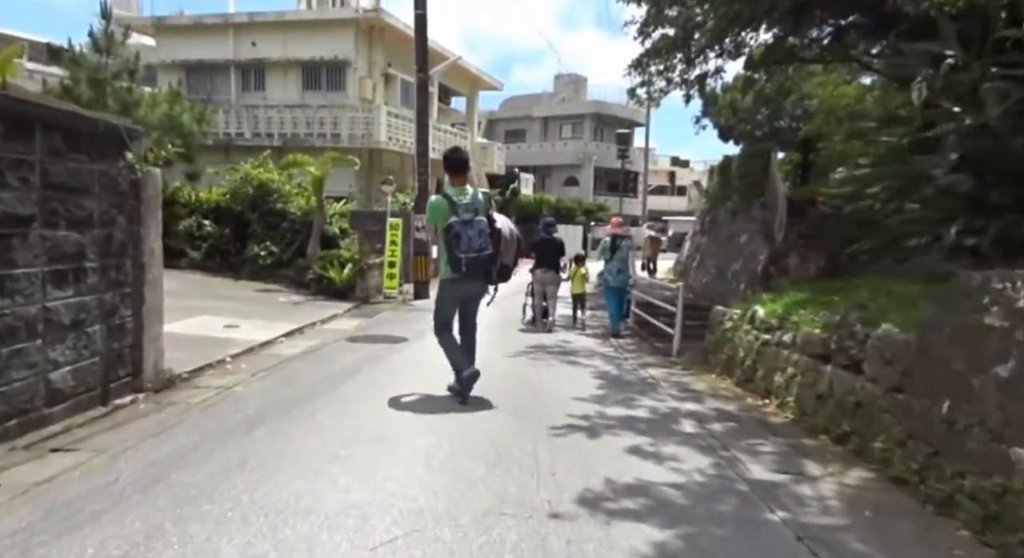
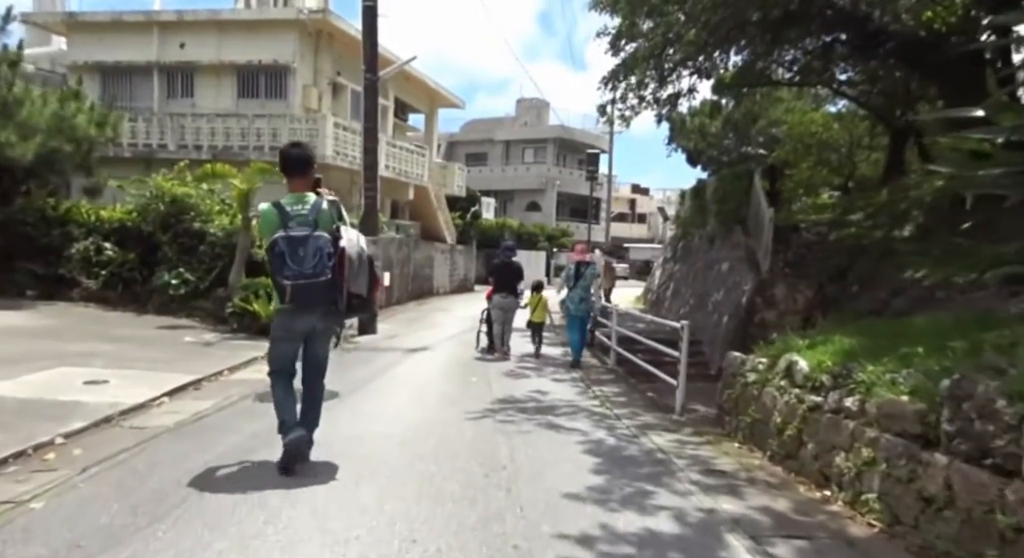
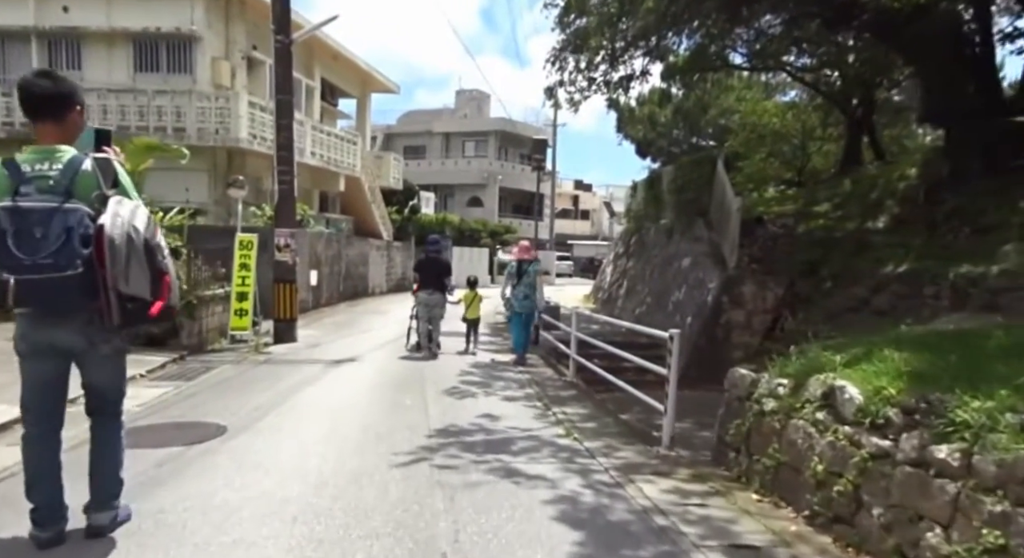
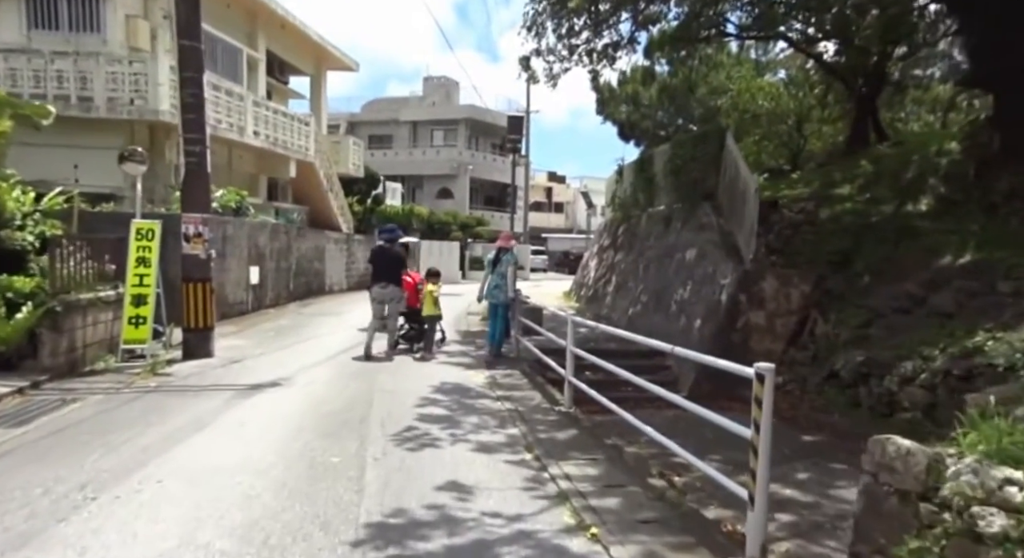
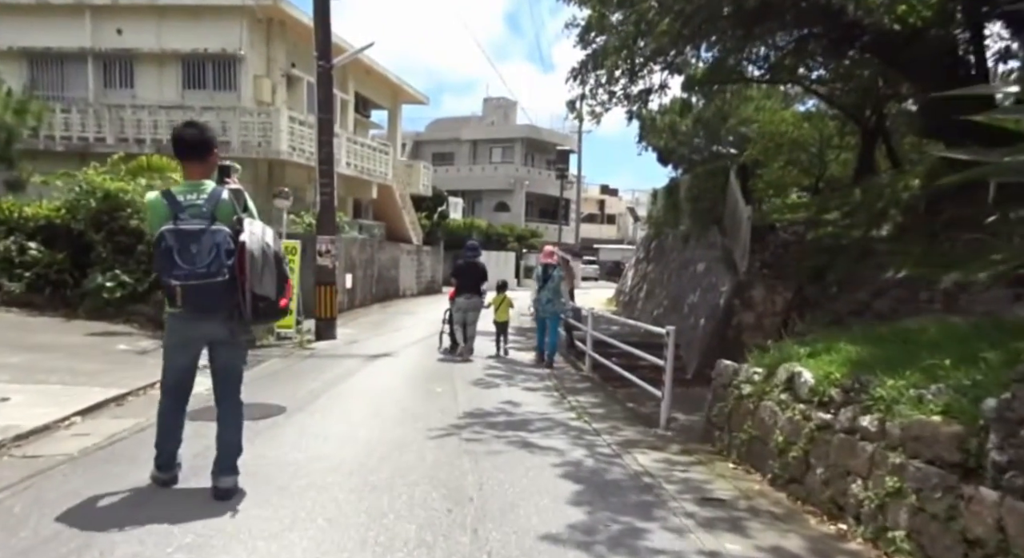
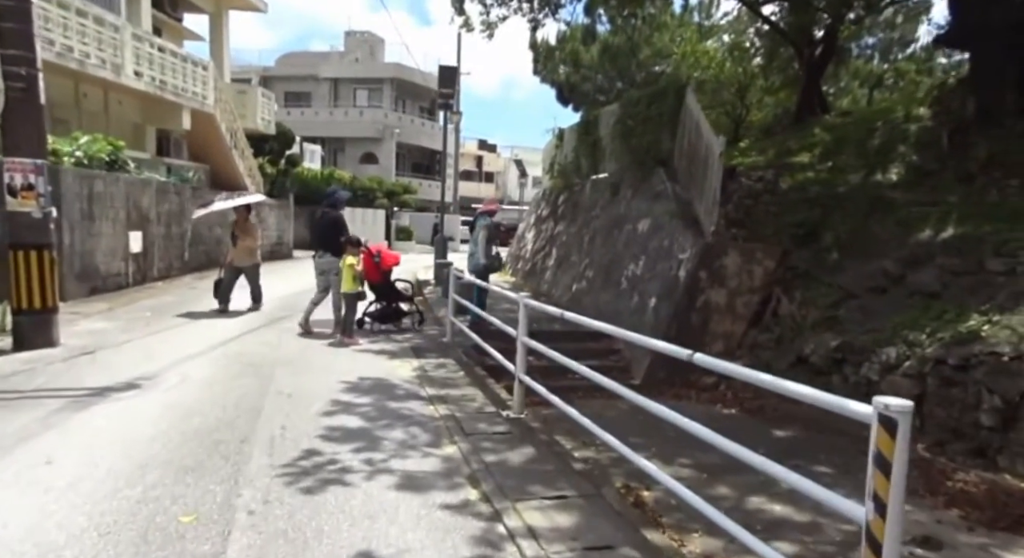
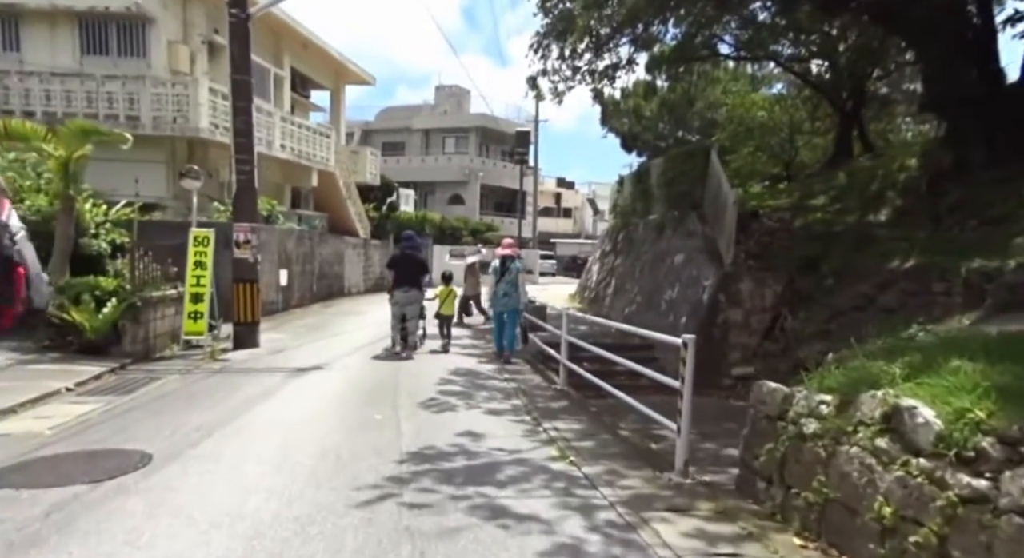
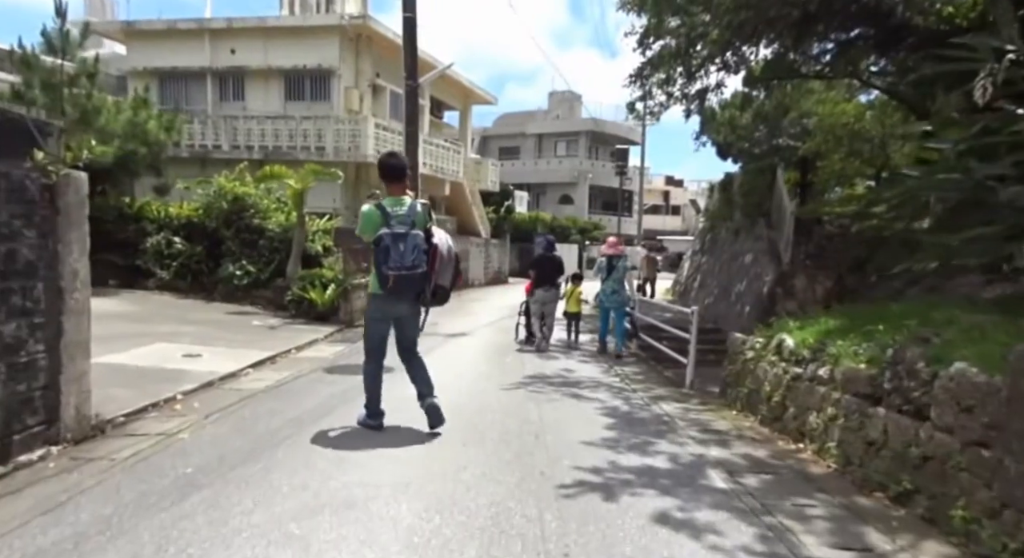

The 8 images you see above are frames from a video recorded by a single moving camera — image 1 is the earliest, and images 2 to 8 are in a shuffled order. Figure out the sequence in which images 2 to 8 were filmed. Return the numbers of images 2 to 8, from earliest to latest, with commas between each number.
8, 2, 5, 3, 7, 4, 6
